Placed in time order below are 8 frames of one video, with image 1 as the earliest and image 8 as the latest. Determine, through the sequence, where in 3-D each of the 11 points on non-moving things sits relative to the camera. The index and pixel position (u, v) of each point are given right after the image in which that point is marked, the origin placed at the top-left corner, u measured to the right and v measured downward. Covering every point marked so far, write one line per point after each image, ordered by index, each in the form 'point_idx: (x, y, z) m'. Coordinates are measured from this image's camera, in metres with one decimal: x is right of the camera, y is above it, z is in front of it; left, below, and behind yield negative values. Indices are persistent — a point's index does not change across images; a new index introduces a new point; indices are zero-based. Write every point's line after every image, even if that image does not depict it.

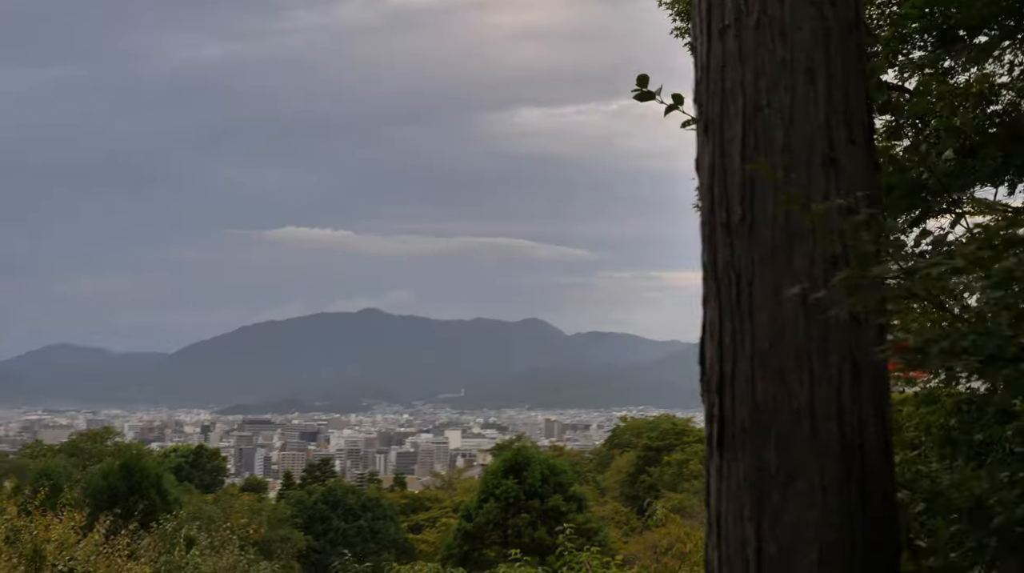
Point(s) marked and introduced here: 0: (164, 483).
0: (-5.0, -2.6, +18.4) m
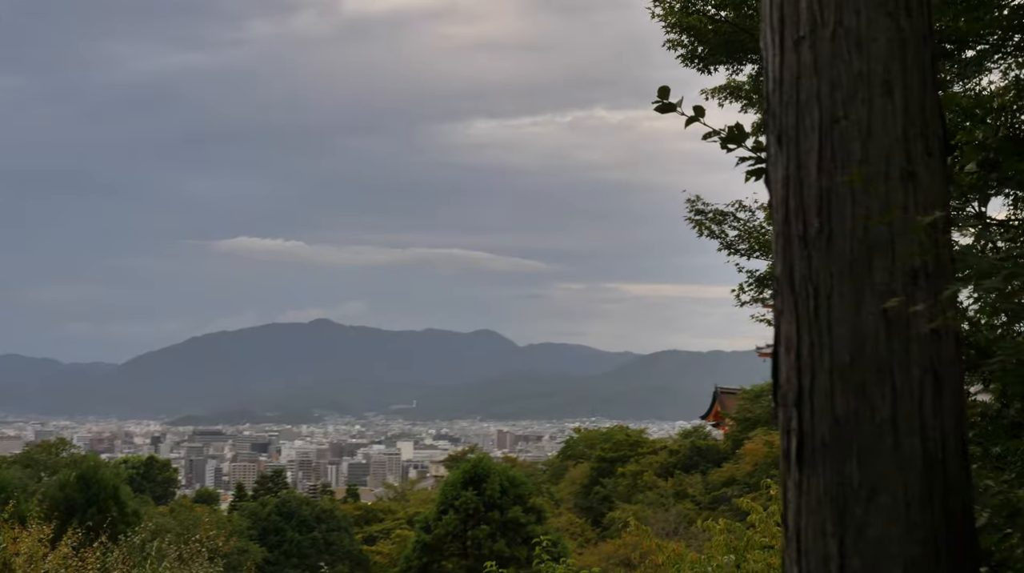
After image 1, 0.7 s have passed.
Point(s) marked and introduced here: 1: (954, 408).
0: (-5.3, -2.7, +18.2) m
1: (+0.9, -0.2, +2.8) m
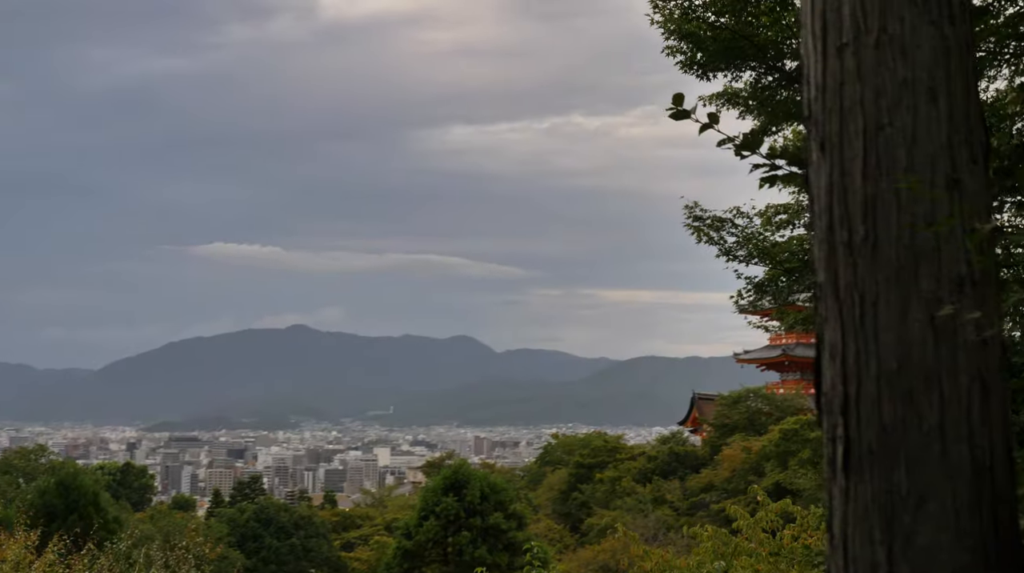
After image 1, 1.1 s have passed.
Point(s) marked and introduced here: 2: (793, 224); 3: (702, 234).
0: (-5.4, -2.8, +18.1) m
1: (+1.0, -0.3, +2.8) m
2: (+2.7, +0.6, +13.3) m
3: (+1.7, +0.5, +12.0) m
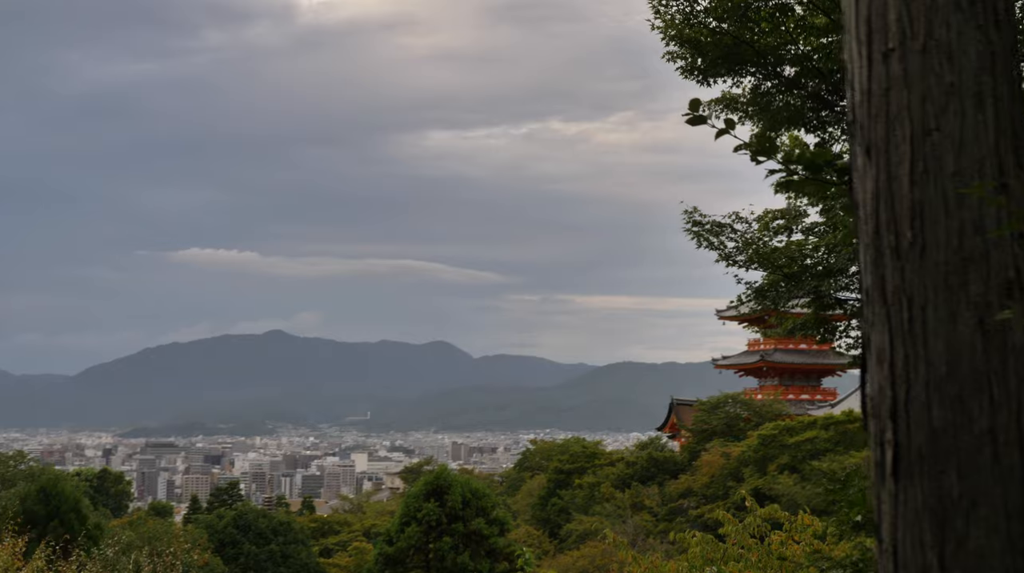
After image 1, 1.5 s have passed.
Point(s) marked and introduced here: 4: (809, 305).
0: (-5.4, -2.9, +18.0) m
1: (+1.1, -0.3, +2.8) m
2: (+2.7, +0.6, +13.3) m
3: (+1.7, +0.4, +12.0) m
4: (+2.6, -0.2, +11.8) m
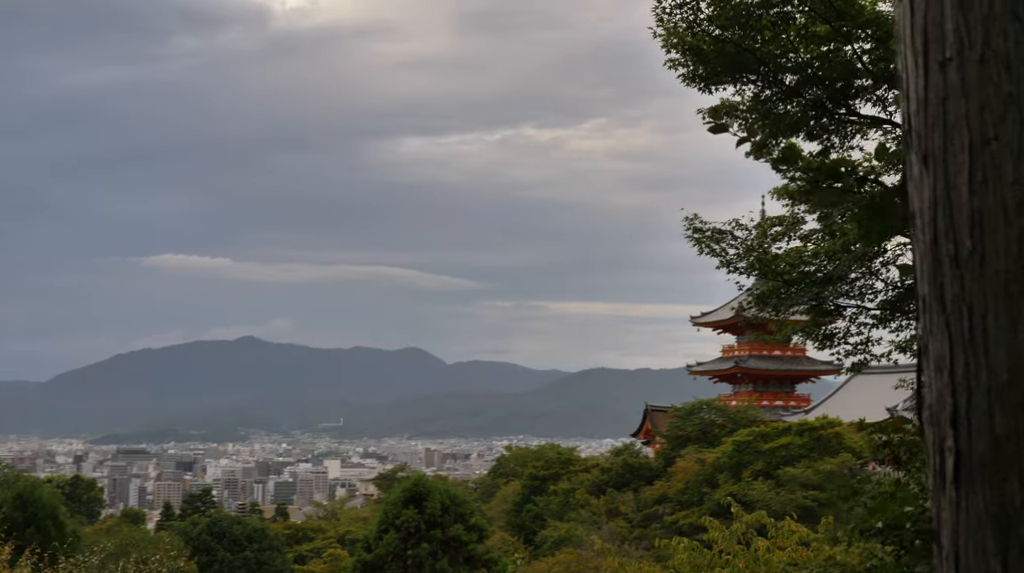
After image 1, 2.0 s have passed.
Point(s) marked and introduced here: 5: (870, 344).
0: (-5.5, -3.0, +17.9) m
1: (+1.3, -0.3, +2.8) m
2: (+2.7, +0.5, +13.3) m
3: (+1.7, +0.4, +12.0) m
4: (+2.6, -0.2, +11.9) m
5: (+3.3, -0.5, +12.6) m
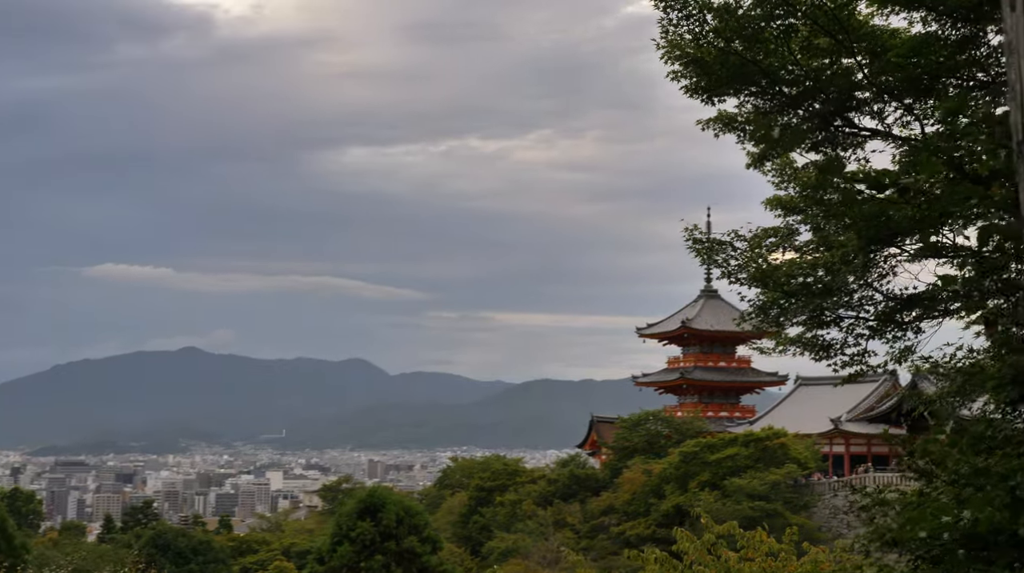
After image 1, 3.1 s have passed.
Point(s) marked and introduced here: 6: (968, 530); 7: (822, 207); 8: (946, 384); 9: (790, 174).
0: (-5.7, -3.1, +17.6) m
1: (+1.6, -0.3, +2.8) m
2: (+2.6, +0.4, +13.4) m
3: (+1.7, +0.3, +12.1) m
4: (+2.6, -0.3, +11.9) m
5: (+3.3, -0.6, +12.7) m
6: (+2.2, -1.2, +6.7) m
7: (+2.7, +0.7, +12.1) m
8: (+4.2, -1.0, +13.4) m
9: (+2.6, +1.1, +13.2) m
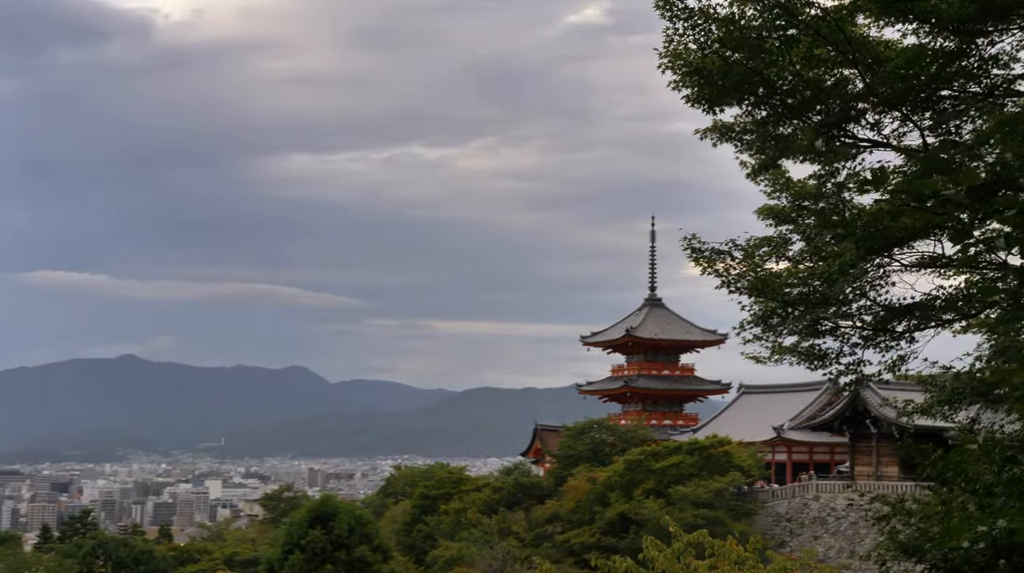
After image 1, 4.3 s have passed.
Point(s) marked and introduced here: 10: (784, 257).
0: (-5.9, -3.2, +17.4) m
1: (+1.9, -0.3, +2.8) m
2: (+2.6, +0.3, +13.4) m
3: (+1.7, +0.2, +12.1) m
4: (+2.6, -0.4, +12.0) m
5: (+3.2, -0.7, +12.7) m
6: (+2.4, -1.2, +6.7) m
7: (+2.7, +0.6, +12.2) m
8: (+4.1, -1.0, +13.5) m
9: (+2.6, +1.0, +13.2) m
10: (+2.6, +0.3, +13.4) m
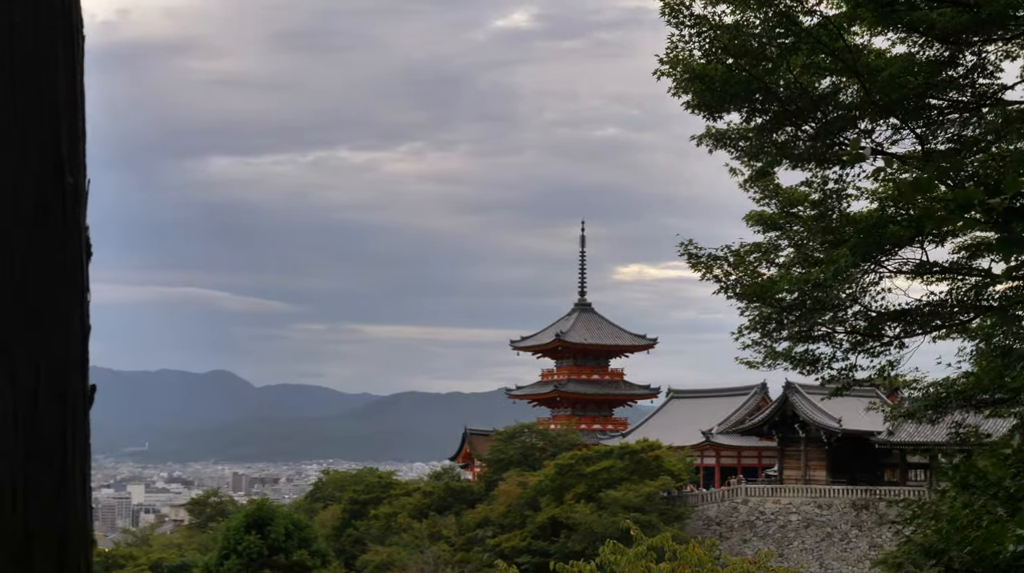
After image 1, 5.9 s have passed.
0: (-6.2, -3.2, +17.1) m
1: (+2.3, -0.4, +2.9) m
2: (+2.5, +0.2, +13.6) m
3: (+1.7, +0.1, +12.1) m
4: (+2.6, -0.4, +12.1) m
5: (+3.2, -0.8, +12.9) m
6: (+2.6, -1.3, +6.8) m
7: (+2.7, +0.6, +12.3) m
8: (+4.1, -1.1, +13.6) m
9: (+2.5, +0.9, +13.3) m
10: (+2.6, +0.2, +13.5) m
